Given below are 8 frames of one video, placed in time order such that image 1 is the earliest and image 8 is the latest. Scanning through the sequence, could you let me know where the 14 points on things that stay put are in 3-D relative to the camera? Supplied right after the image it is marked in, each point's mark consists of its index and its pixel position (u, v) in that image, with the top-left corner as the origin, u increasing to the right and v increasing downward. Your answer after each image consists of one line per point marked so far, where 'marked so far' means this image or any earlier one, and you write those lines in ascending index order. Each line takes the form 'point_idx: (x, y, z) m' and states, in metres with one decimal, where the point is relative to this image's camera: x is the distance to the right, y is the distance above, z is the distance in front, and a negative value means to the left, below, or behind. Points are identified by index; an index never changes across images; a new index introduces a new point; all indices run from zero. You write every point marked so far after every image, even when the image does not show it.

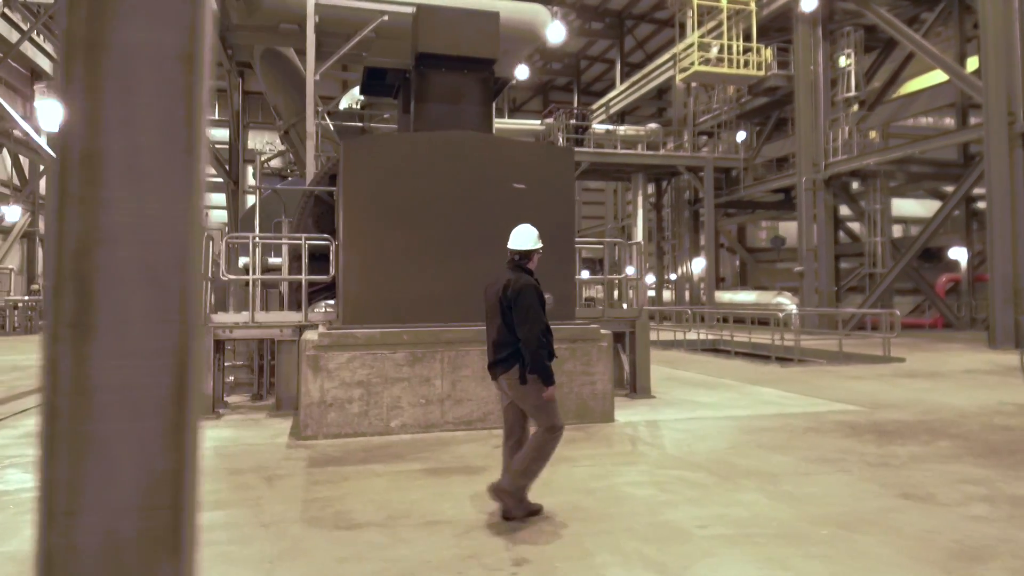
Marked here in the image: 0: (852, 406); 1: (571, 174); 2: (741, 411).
0: (+3.5, -1.2, +7.7) m
1: (+0.5, +1.1, +7.0) m
2: (+2.3, -1.2, +7.5) m
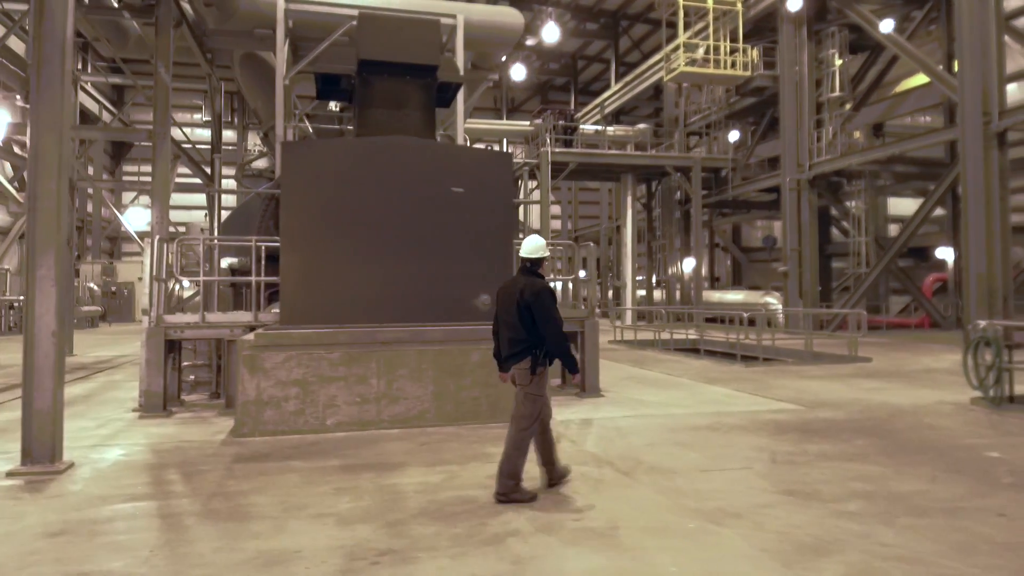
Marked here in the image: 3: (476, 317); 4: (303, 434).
0: (+2.9, -1.2, +7.8) m
1: (0.0, +1.1, +7.1) m
2: (+1.7, -1.3, +7.6) m
3: (-0.4, -0.3, +7.0) m
4: (-1.8, -1.2, +6.4) m
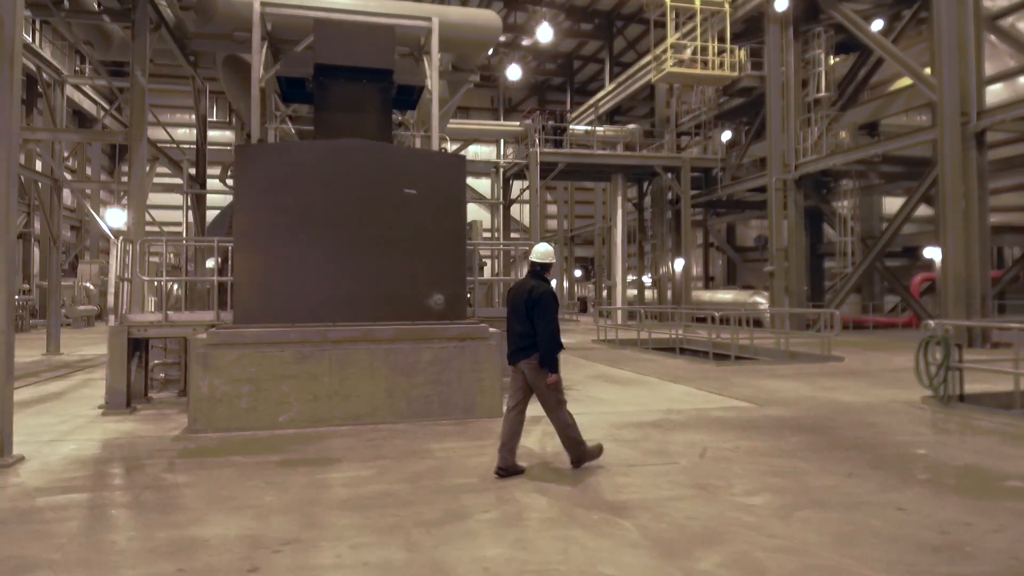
0: (+2.5, -1.2, +7.9) m
1: (-0.5, +1.1, +7.3) m
2: (+1.2, -1.3, +7.8) m
3: (-0.8, -0.3, +7.2) m
4: (-2.3, -1.2, +6.5) m
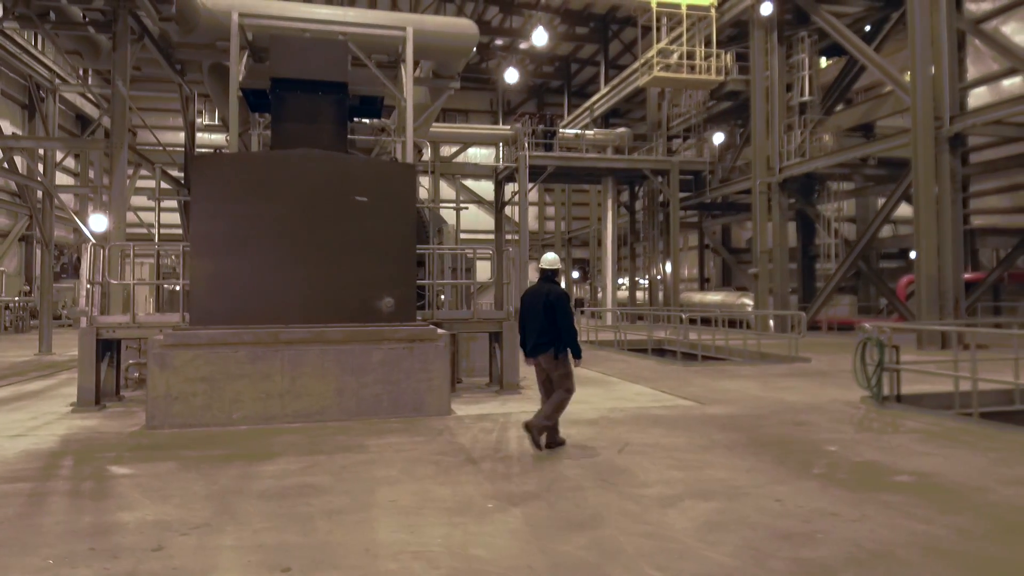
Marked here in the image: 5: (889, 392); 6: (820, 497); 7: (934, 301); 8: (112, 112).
0: (+1.9, -1.3, +8.2) m
1: (-1.0, +1.0, +7.6) m
2: (+0.7, -1.3, +8.1) m
3: (-1.3, -0.3, +7.5) m
4: (-2.8, -1.3, +6.9) m
5: (+4.0, -1.1, +7.9) m
6: (+1.8, -1.2, +4.4) m
7: (+8.5, -0.2, +15.0) m
8: (-6.1, +2.7, +11.4) m
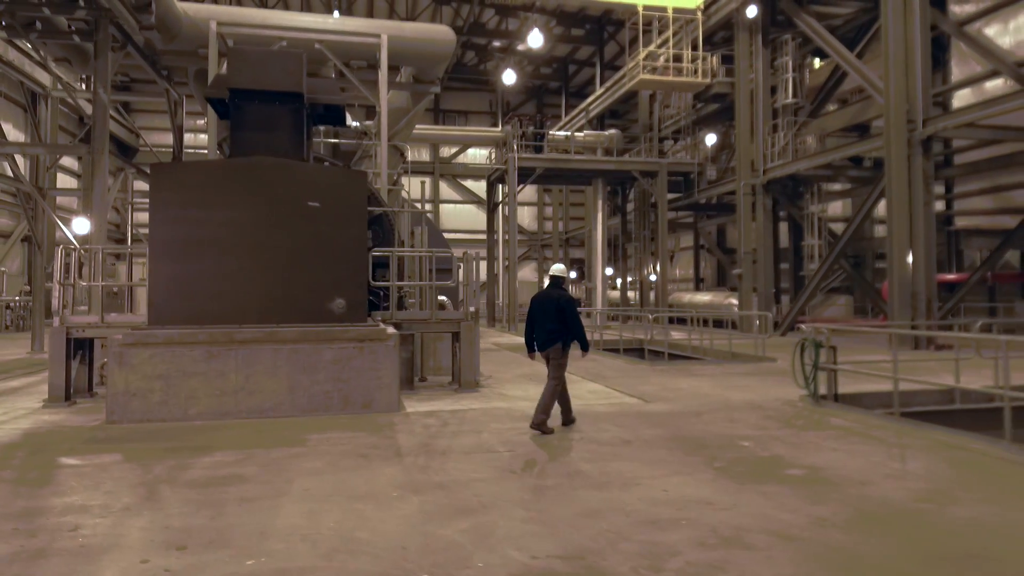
0: (+1.4, -1.3, +8.5) m
1: (-1.6, +1.0, +7.9) m
2: (+0.2, -1.3, +8.4) m
3: (-1.9, -0.3, +7.8) m
4: (-3.4, -1.3, +7.2) m
5: (+3.4, -1.1, +8.1) m
6: (+1.2, -1.3, +4.7) m
7: (+8.1, -0.3, +15.2) m
8: (-6.6, +2.7, +11.8) m
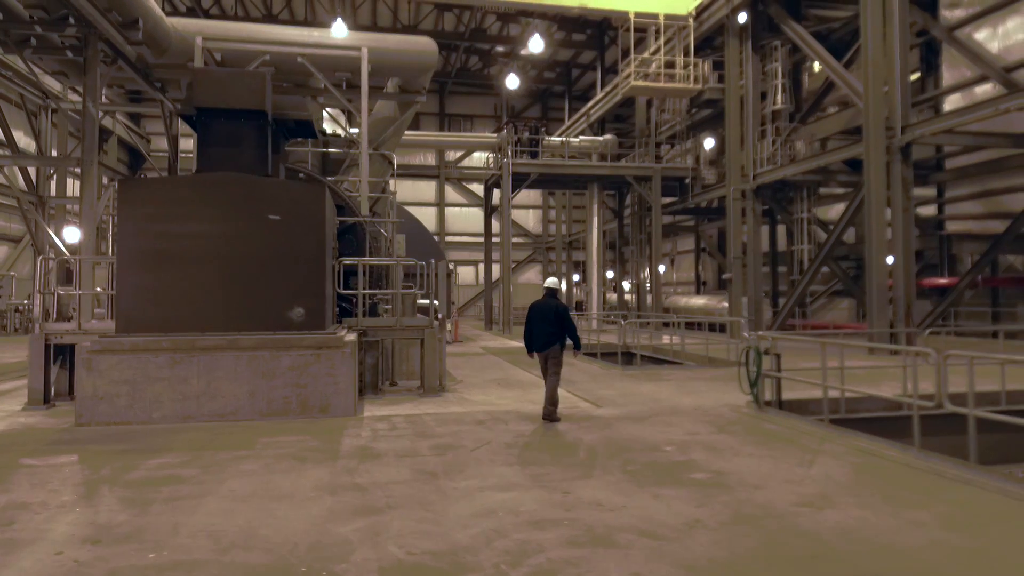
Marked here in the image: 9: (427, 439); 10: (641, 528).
0: (+0.9, -1.4, +8.8) m
1: (-2.1, +0.9, +8.3) m
2: (-0.3, -1.4, +8.7) m
3: (-2.4, -0.4, +8.2) m
4: (-3.9, -1.4, +7.6) m
5: (+2.9, -1.2, +8.4) m
6: (+0.6, -1.4, +5.0) m
7: (+7.7, -0.4, +15.3) m
8: (-7.1, +2.6, +12.3) m
9: (-0.8, -1.4, +6.9) m
10: (+0.7, -1.4, +4.2) m
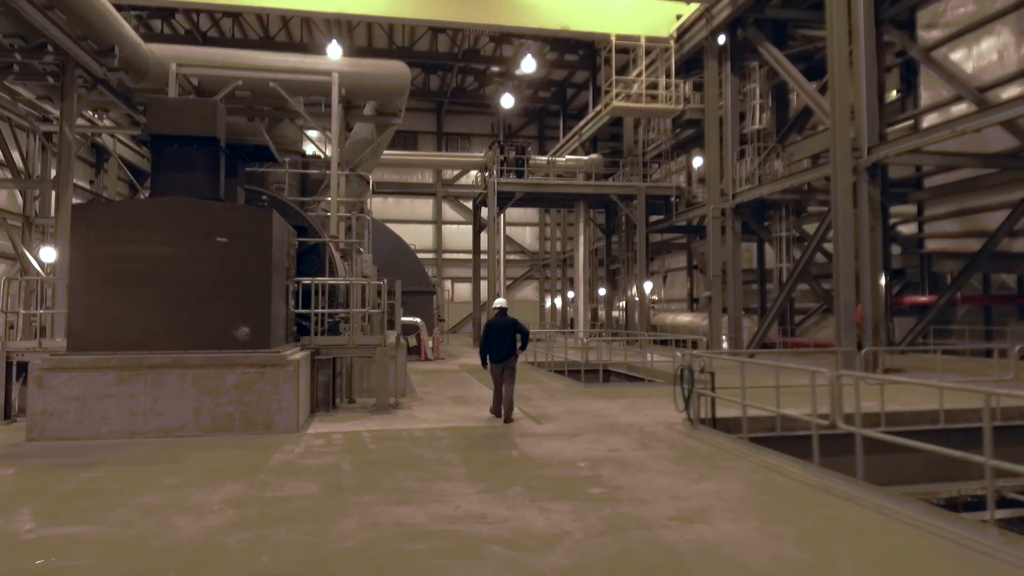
0: (+0.2, -1.6, +9.0) m
1: (-2.8, +0.7, +8.6) m
2: (-1.0, -1.6, +8.9) m
3: (-3.1, -0.7, +8.5) m
4: (-4.6, -1.6, +7.9) m
5: (+2.2, -1.5, +8.6) m
6: (-0.1, -1.5, +5.3) m
7: (+7.1, -0.8, +15.5) m
8: (-7.7, +2.3, +12.7) m
9: (-1.5, -1.6, +7.1) m
10: (0.0, -1.5, +4.4) m
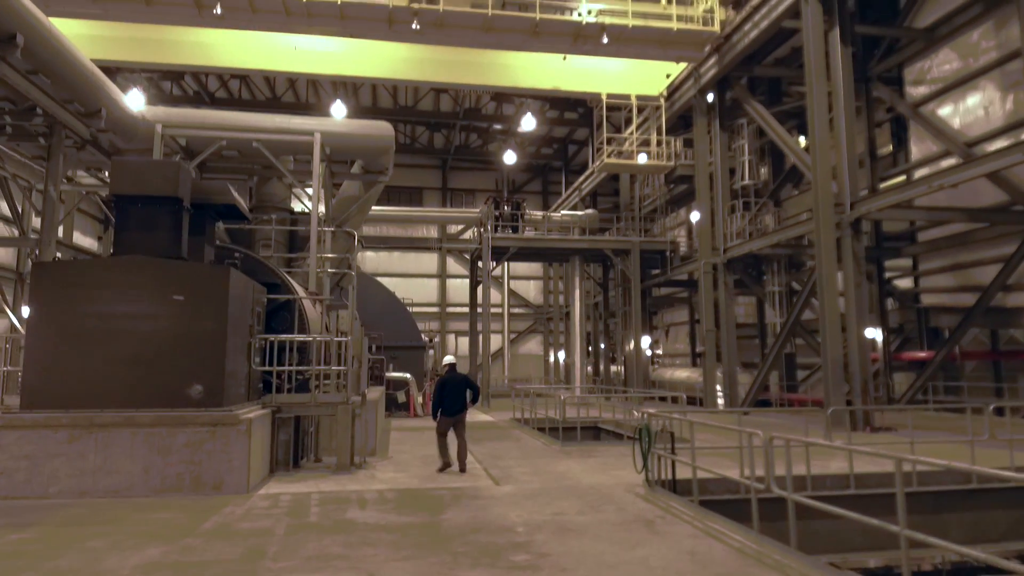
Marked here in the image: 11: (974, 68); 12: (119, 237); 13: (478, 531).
0: (-0.3, -2.3, +8.8) m
1: (-3.3, 0.0, +8.7) m
2: (-1.5, -2.3, +8.8) m
3: (-3.6, -1.3, +8.5) m
4: (-5.1, -2.2, +7.9) m
5: (+1.7, -2.1, +8.4) m
6: (-0.7, -2.0, +5.1) m
7: (+6.8, -1.9, +15.2) m
8: (-8.1, +1.3, +12.9) m
9: (-2.0, -2.1, +7.0) m
10: (-0.6, -1.9, +4.3) m
11: (+11.7, +5.6, +18.8) m
12: (-4.7, +0.6, +8.9) m
13: (-0.3, -2.1, +6.4) m
